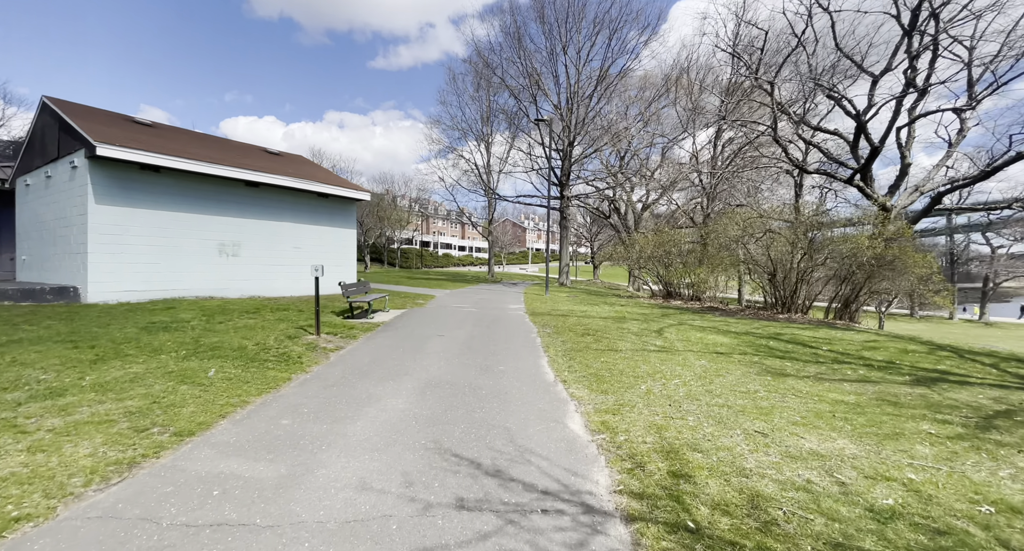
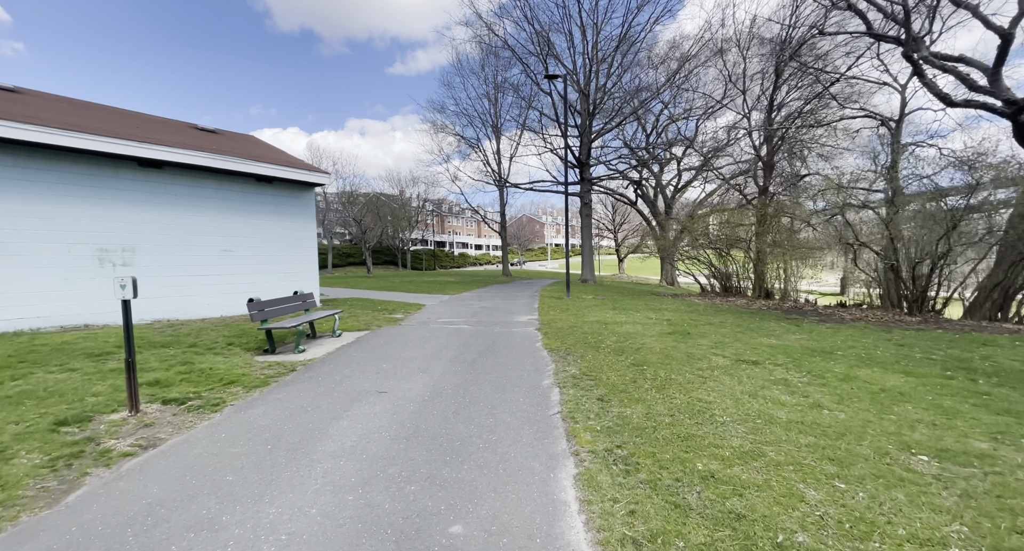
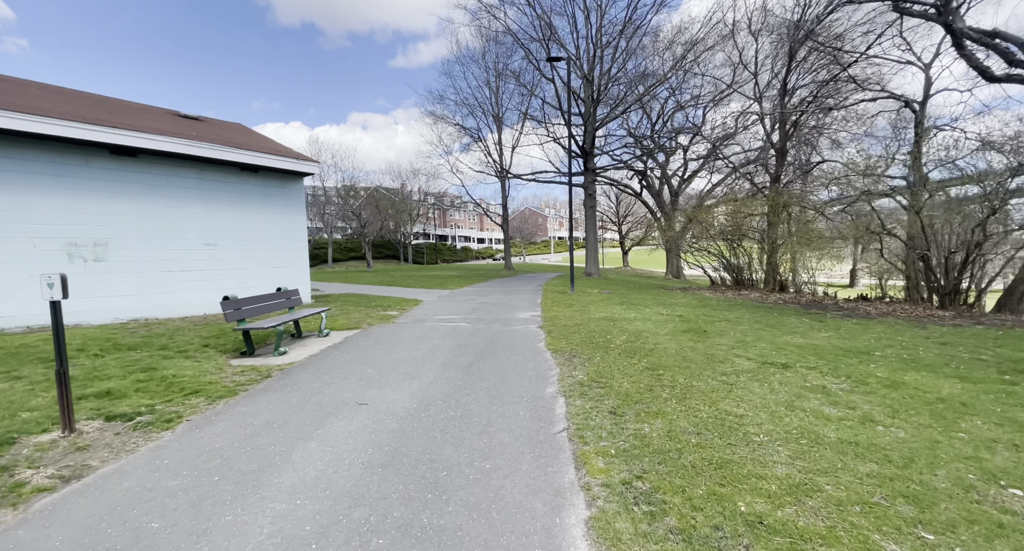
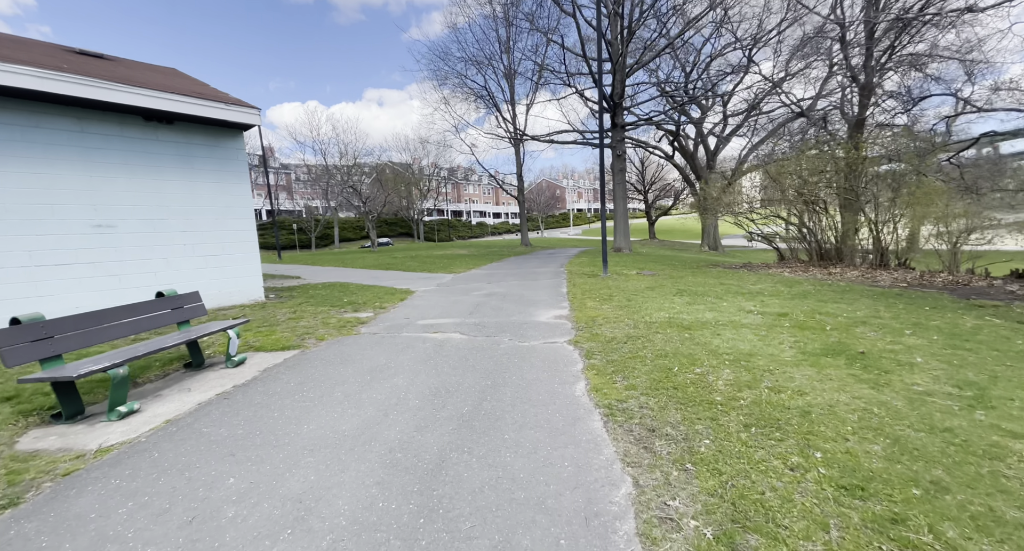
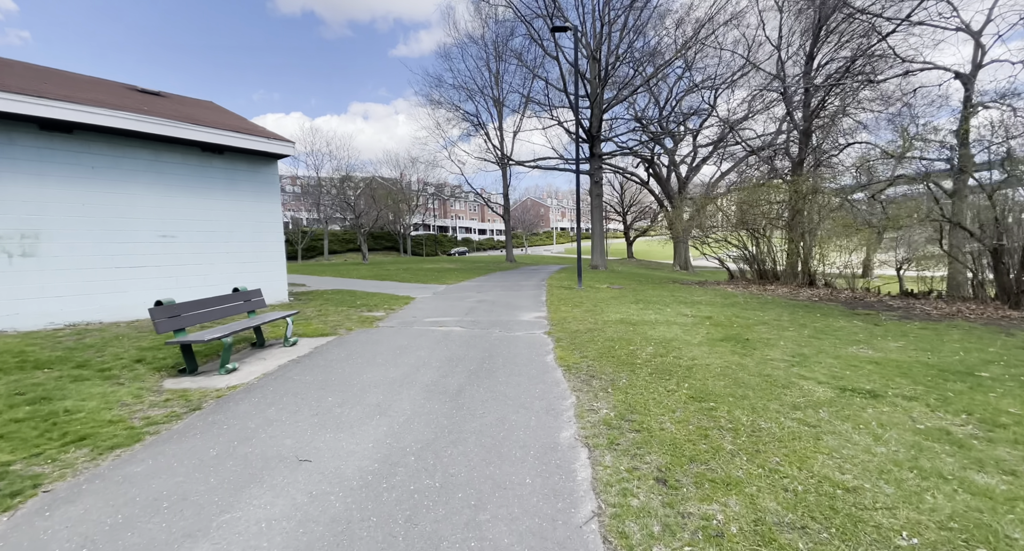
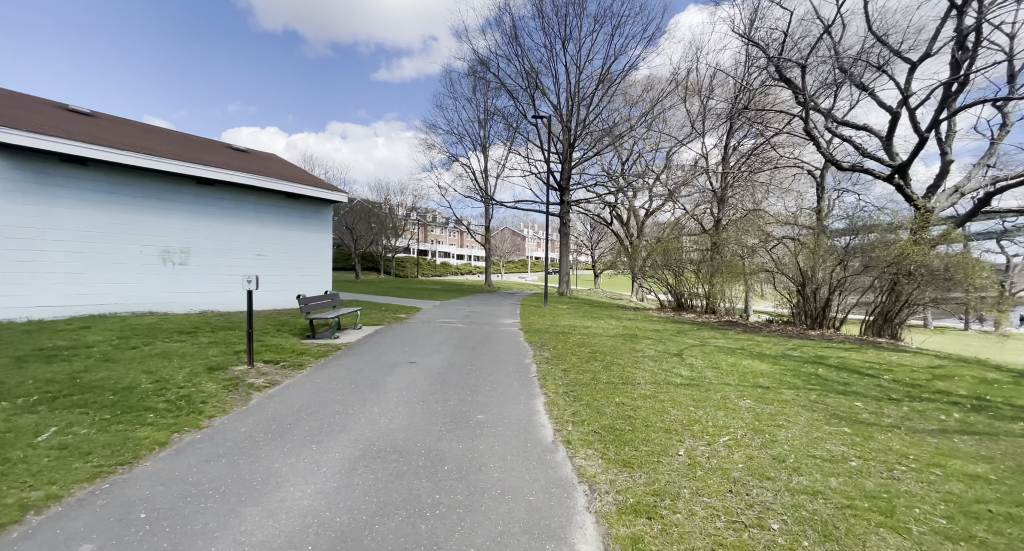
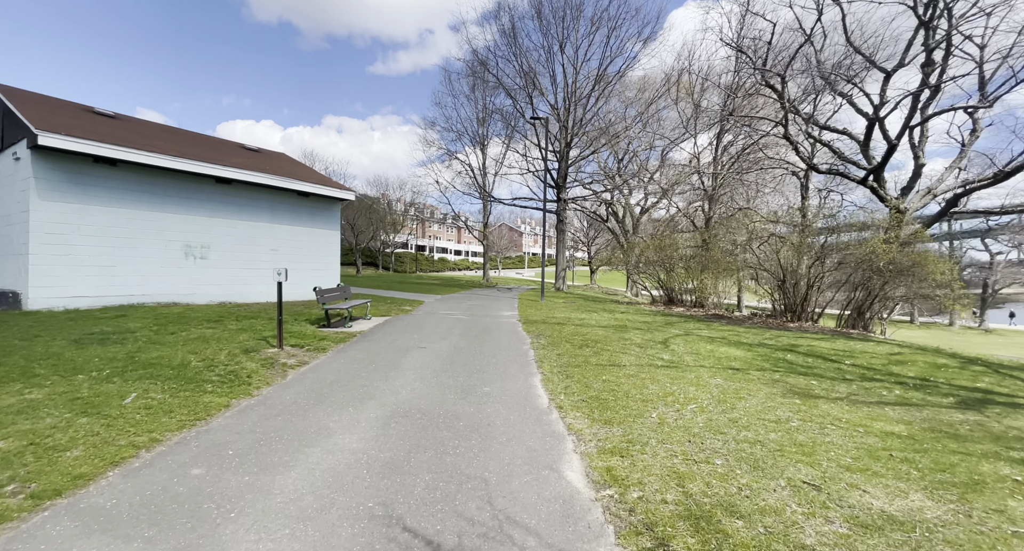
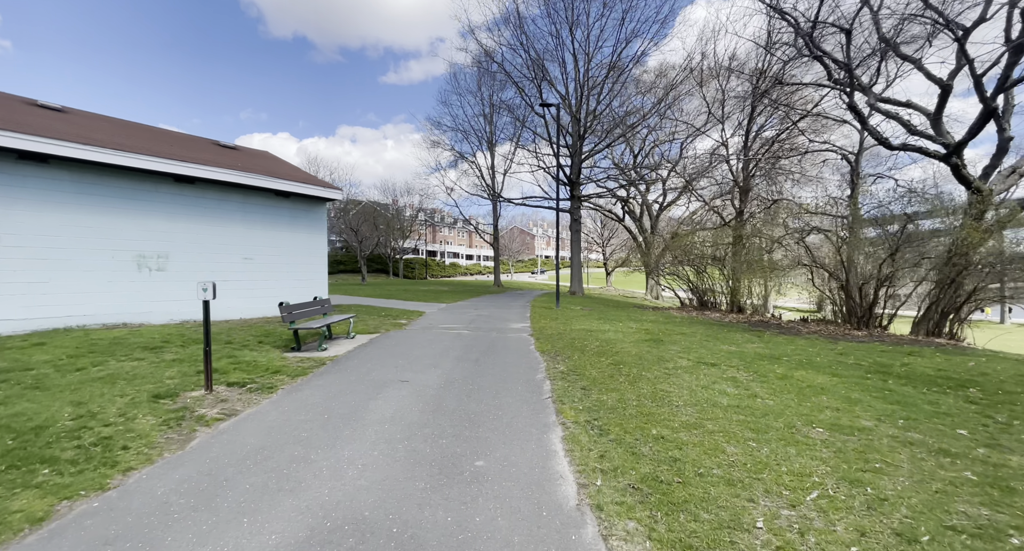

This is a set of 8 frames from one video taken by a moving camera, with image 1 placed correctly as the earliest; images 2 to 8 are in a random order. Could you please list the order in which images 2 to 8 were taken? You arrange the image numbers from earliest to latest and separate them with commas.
7, 6, 8, 2, 3, 5, 4
